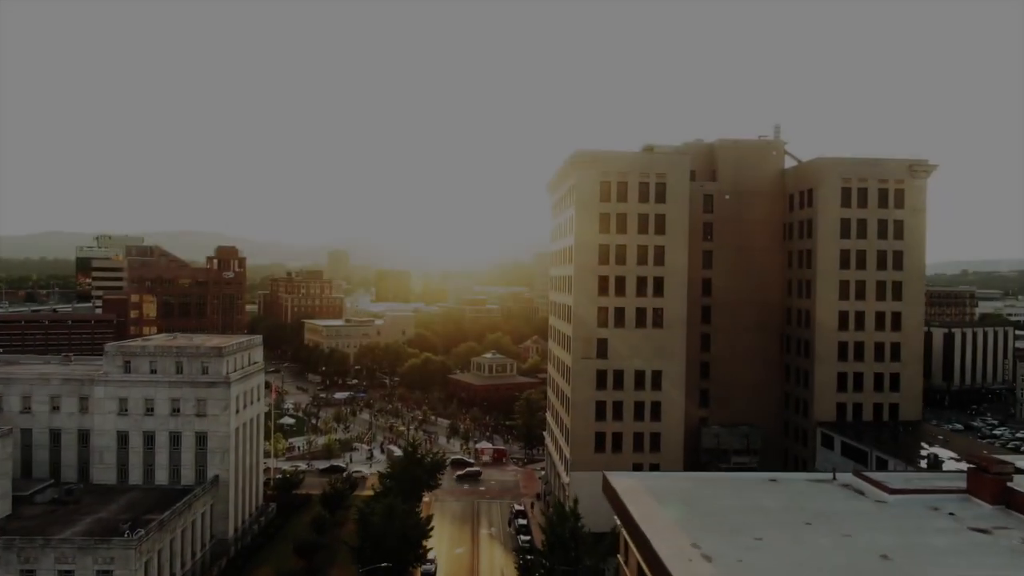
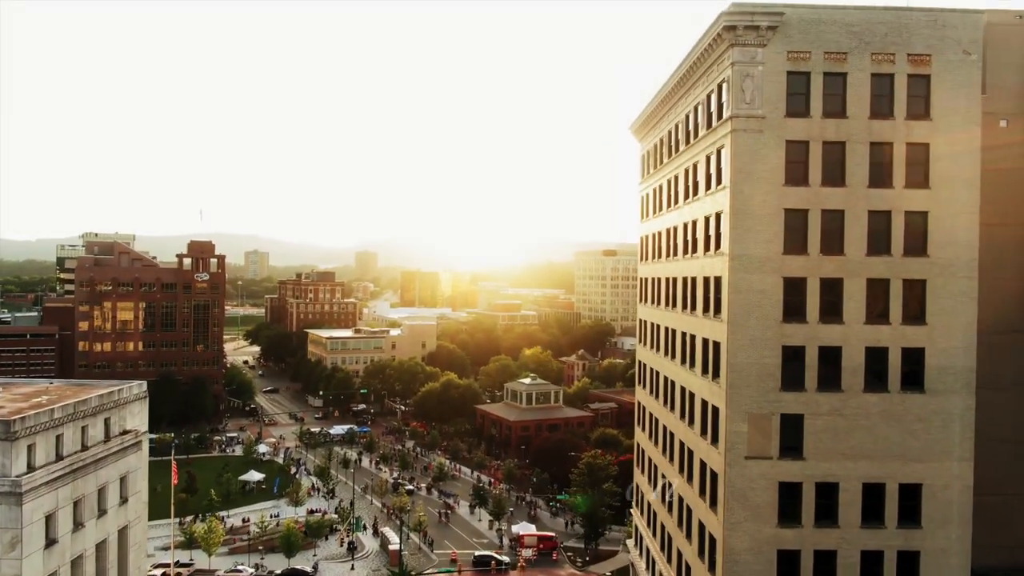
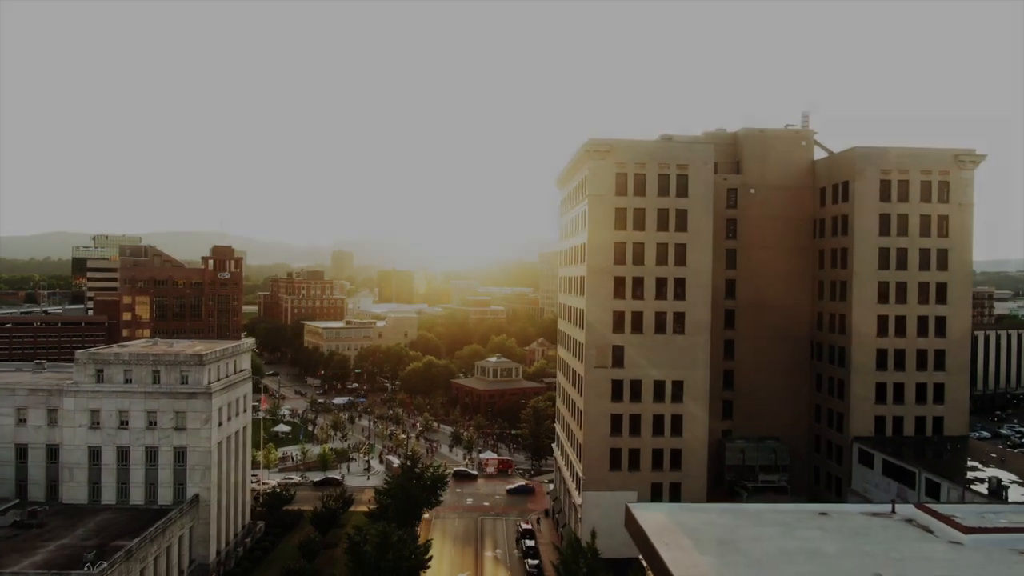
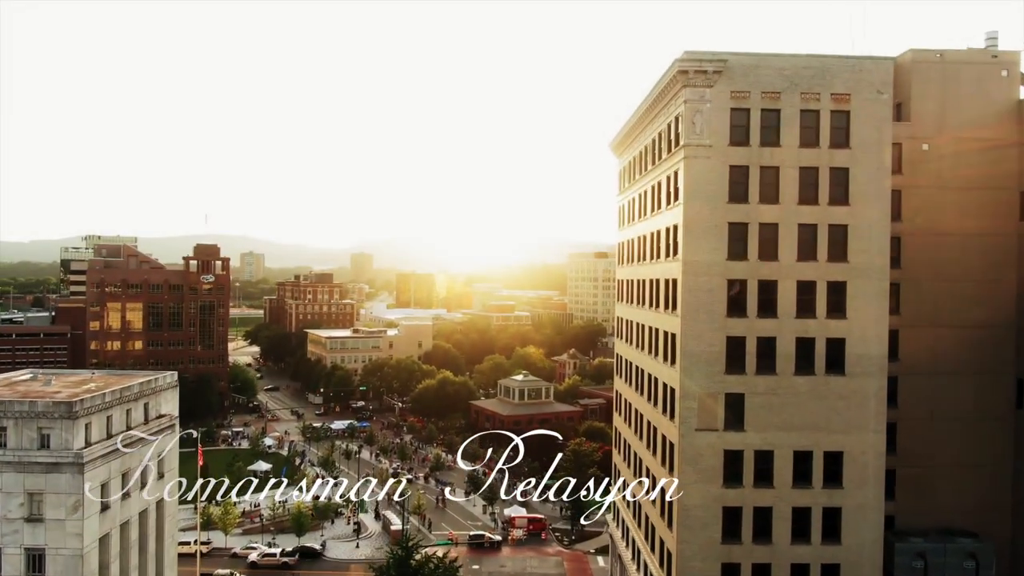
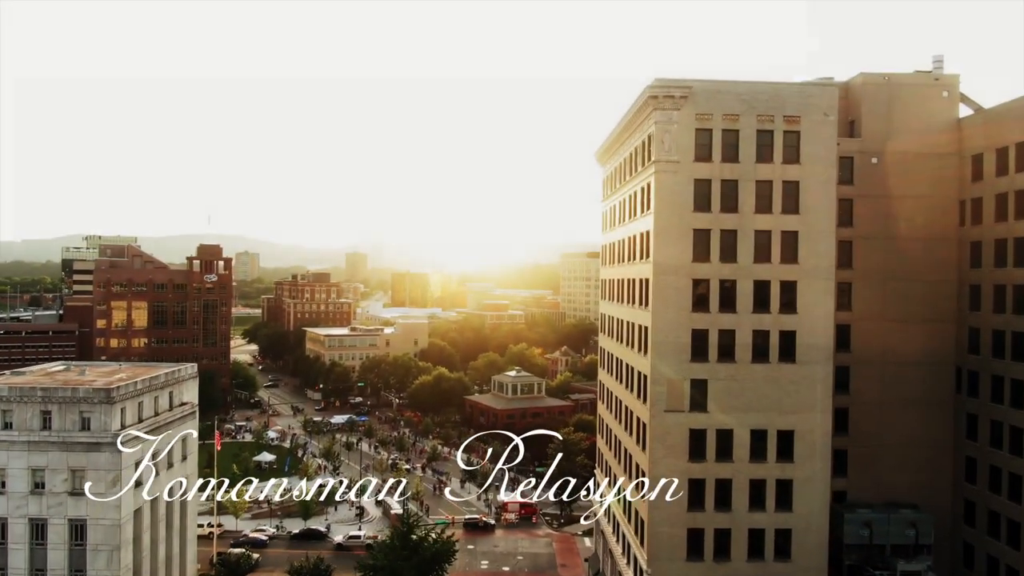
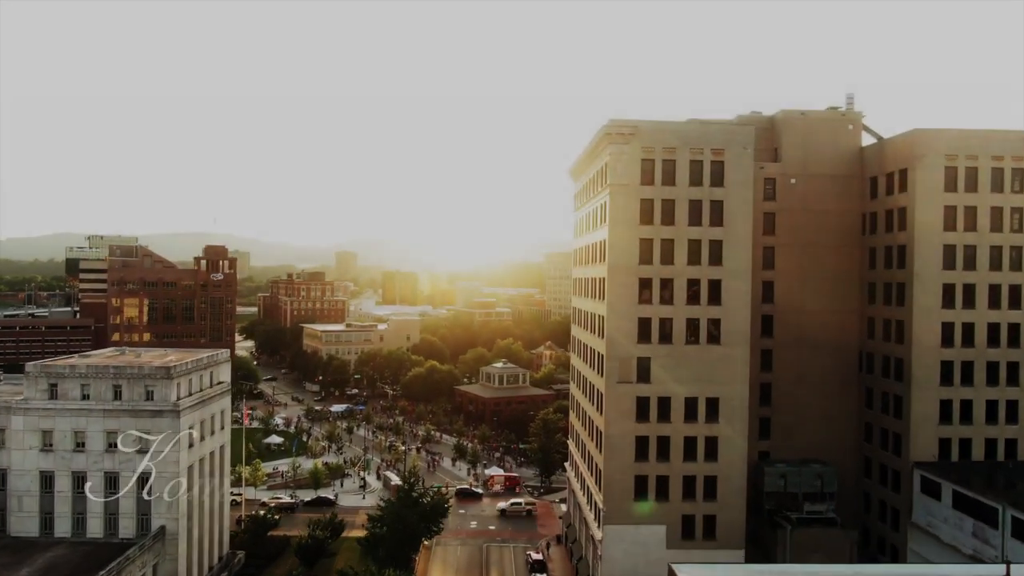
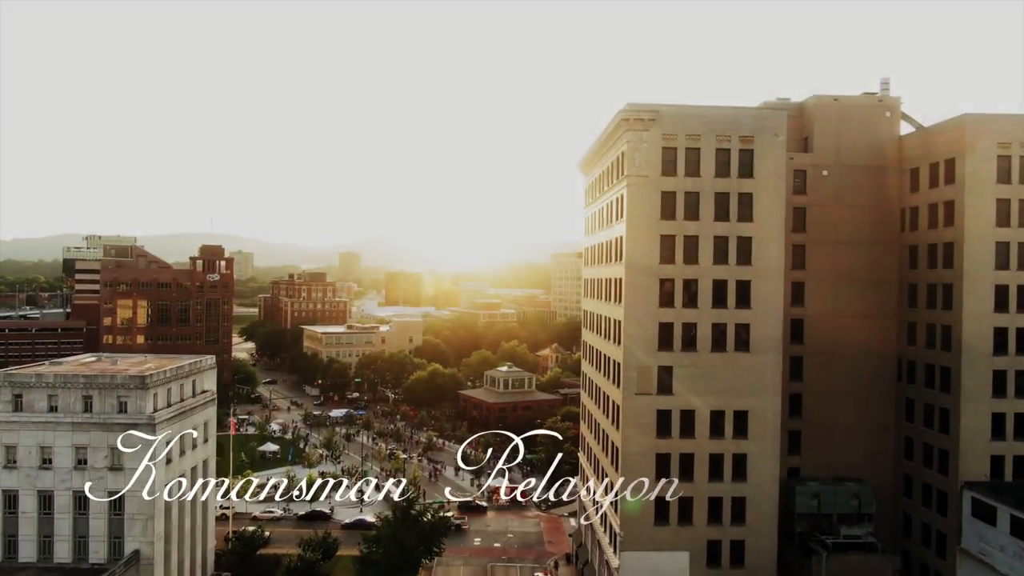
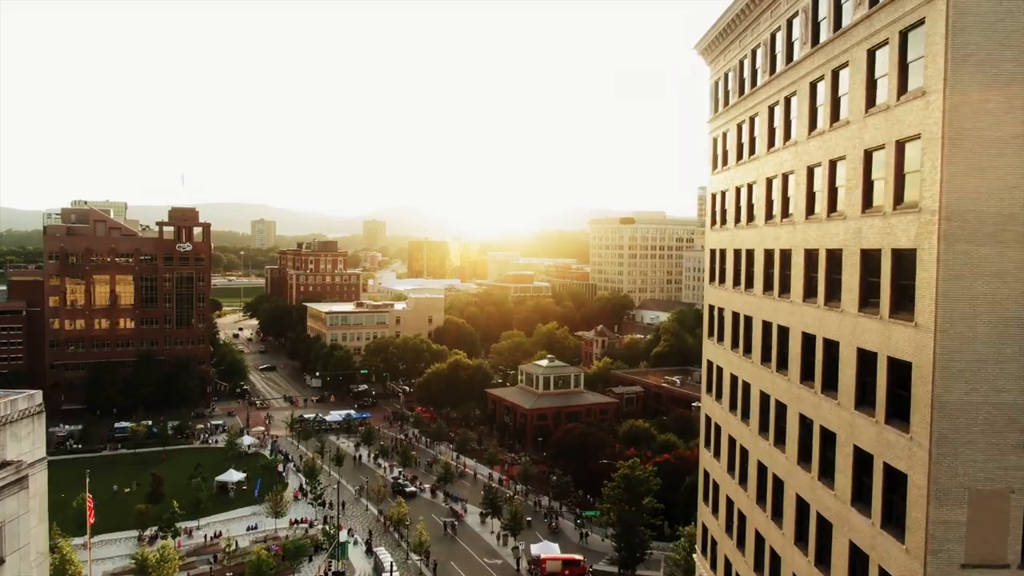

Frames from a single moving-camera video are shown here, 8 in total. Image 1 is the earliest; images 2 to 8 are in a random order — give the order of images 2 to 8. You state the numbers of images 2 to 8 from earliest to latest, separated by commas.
3, 6, 7, 5, 4, 2, 8
